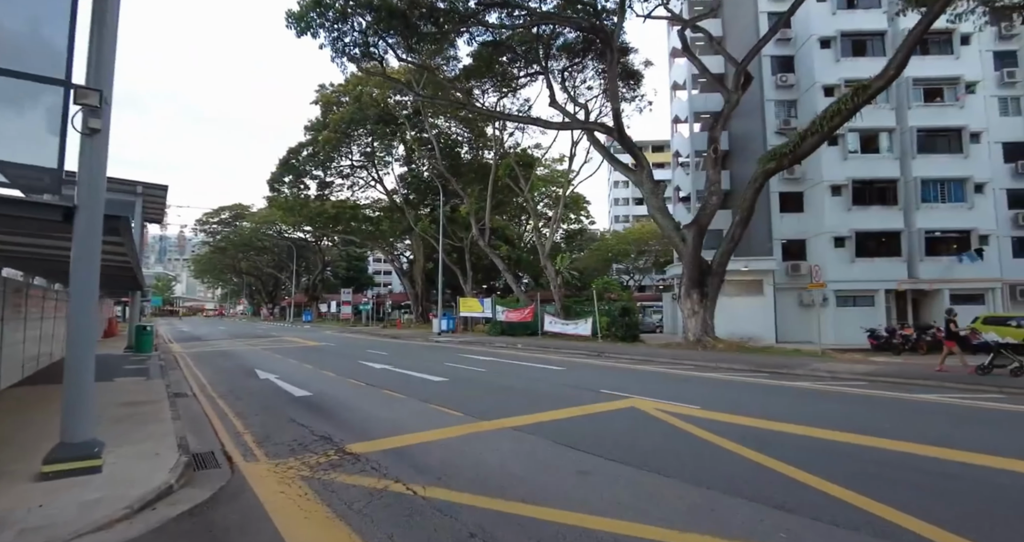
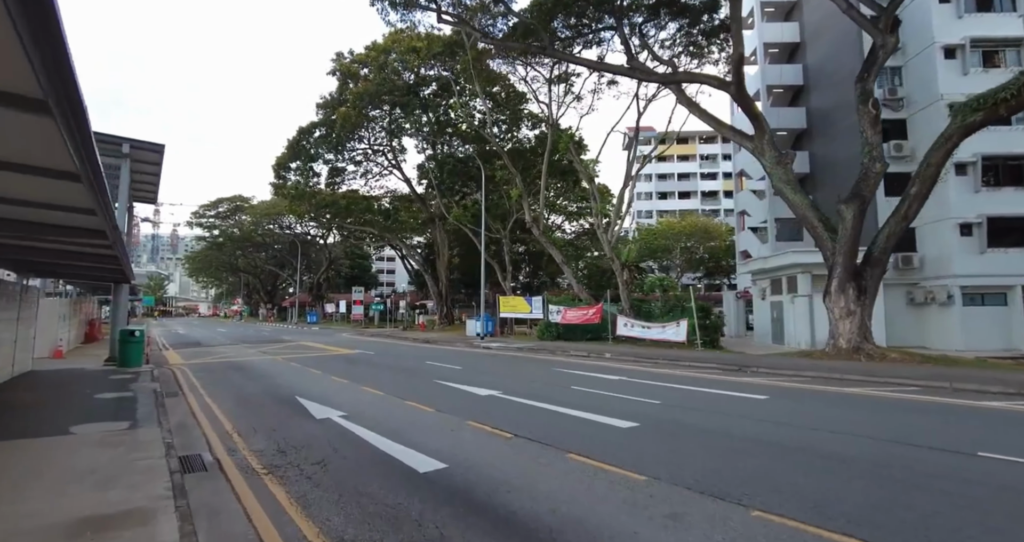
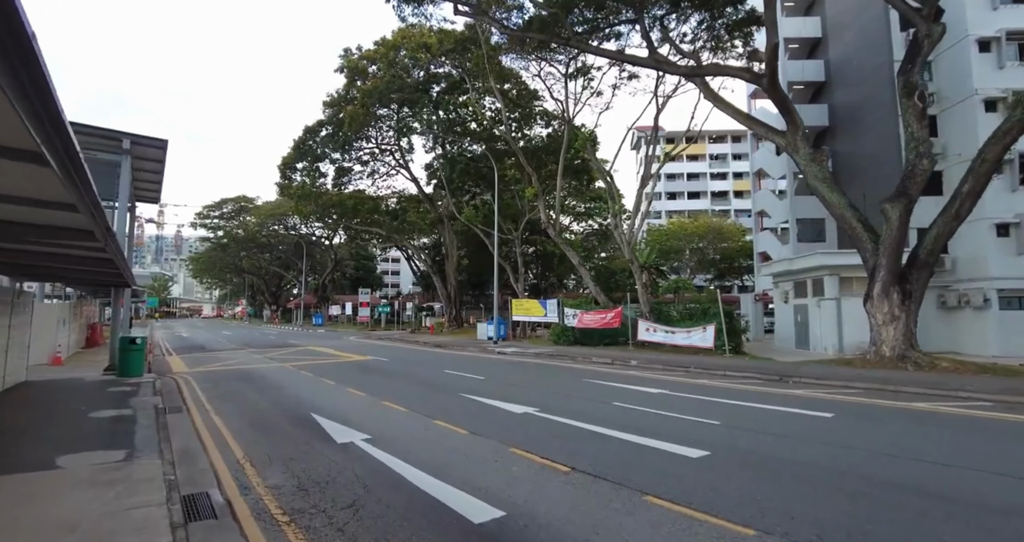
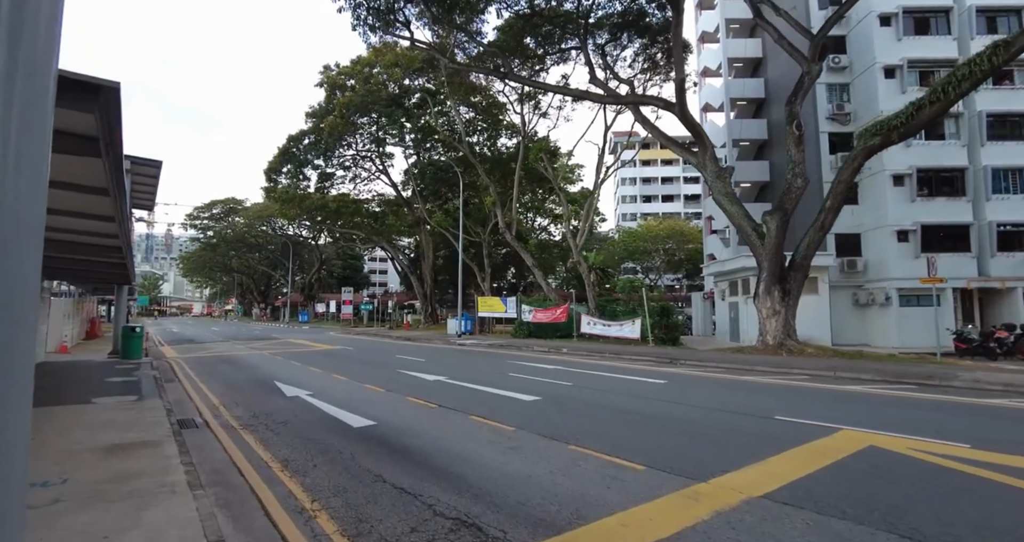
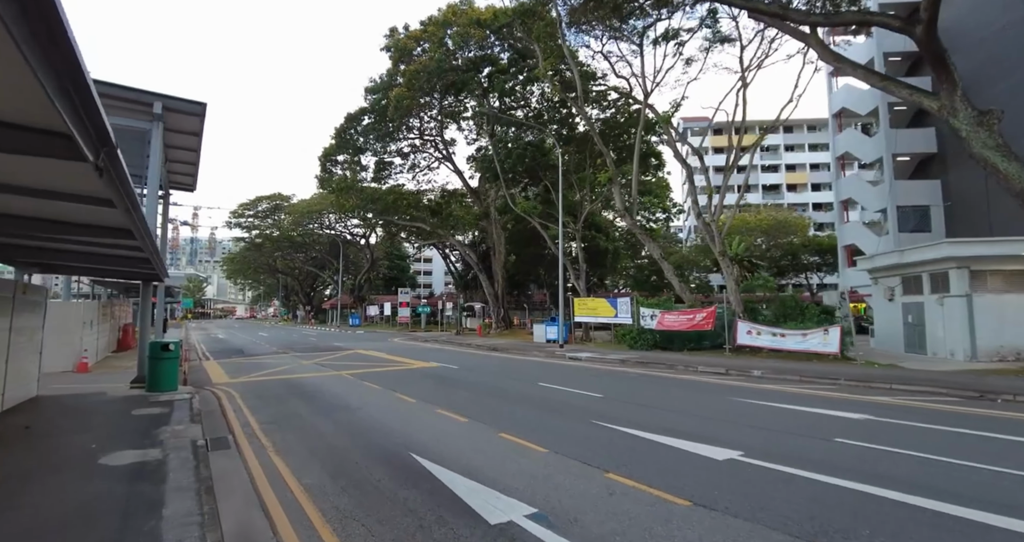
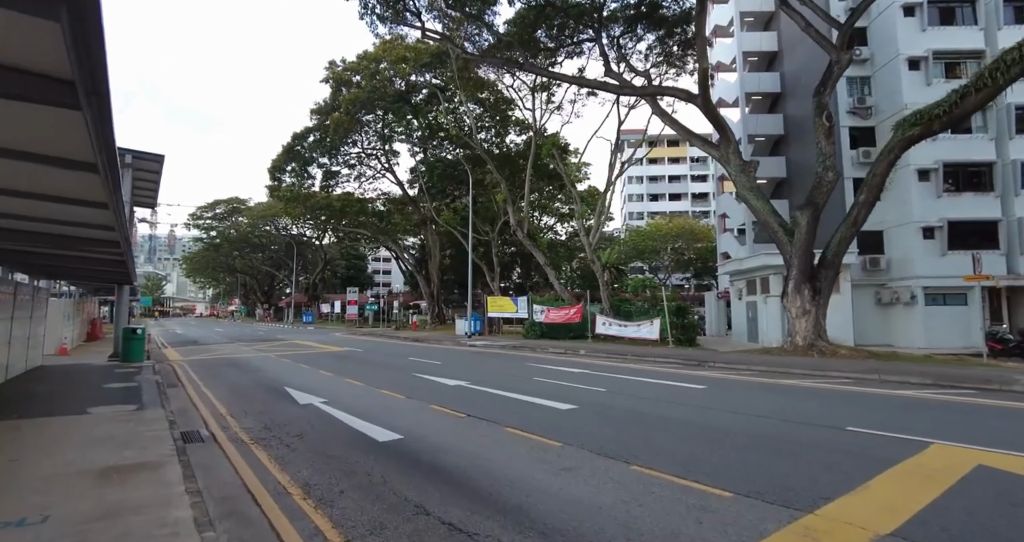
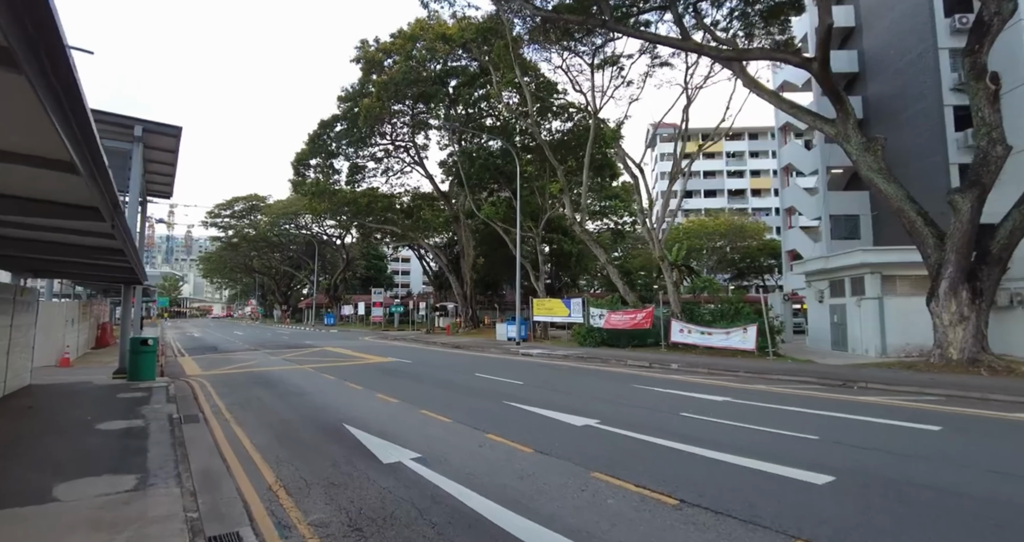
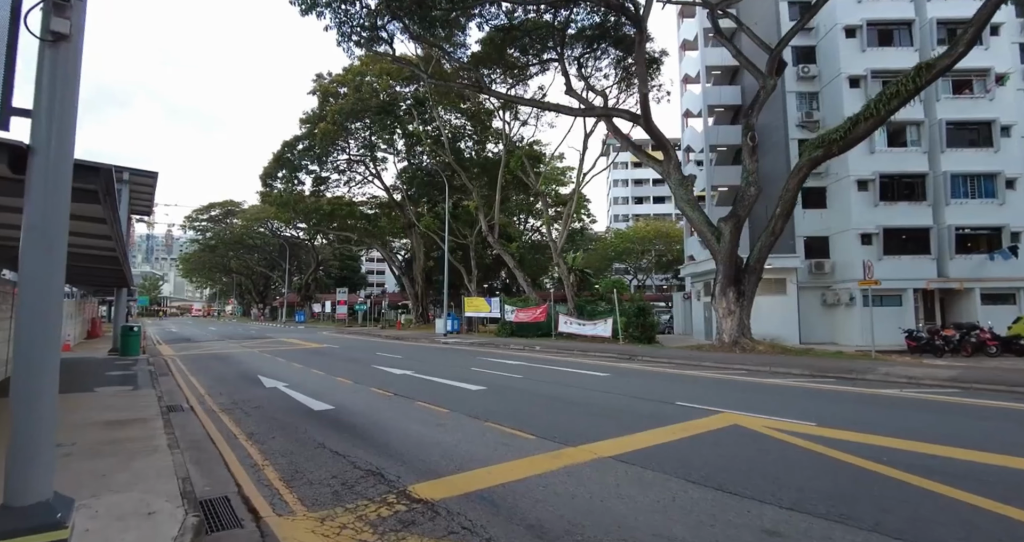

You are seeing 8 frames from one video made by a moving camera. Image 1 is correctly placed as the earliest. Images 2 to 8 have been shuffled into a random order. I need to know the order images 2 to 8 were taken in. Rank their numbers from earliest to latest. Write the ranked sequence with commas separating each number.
8, 4, 6, 2, 3, 7, 5
